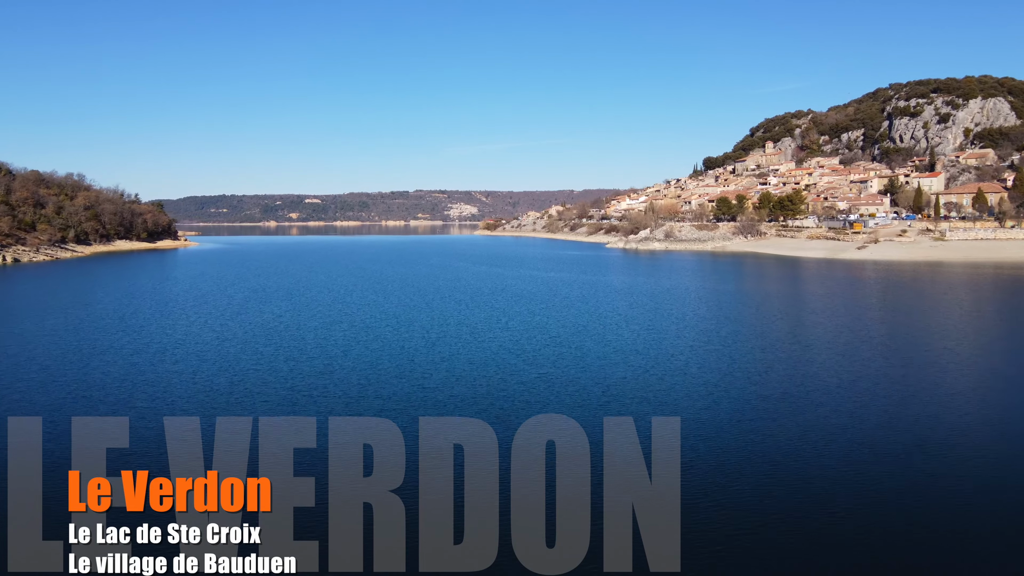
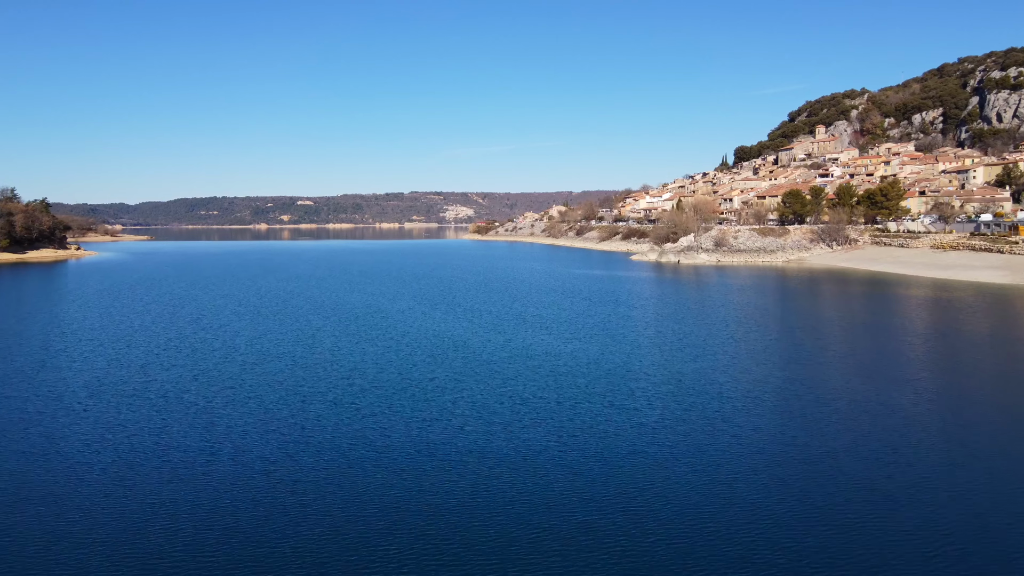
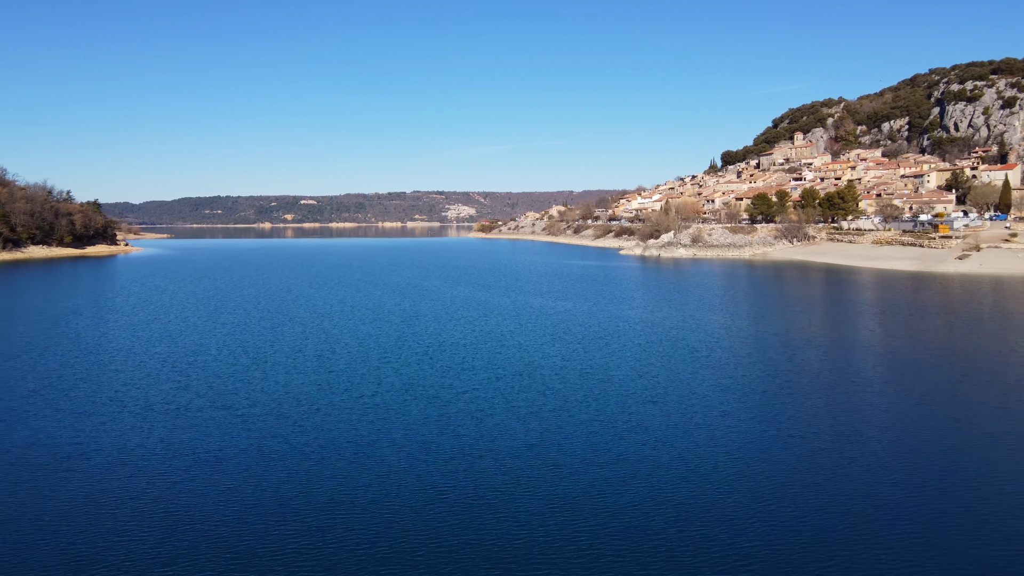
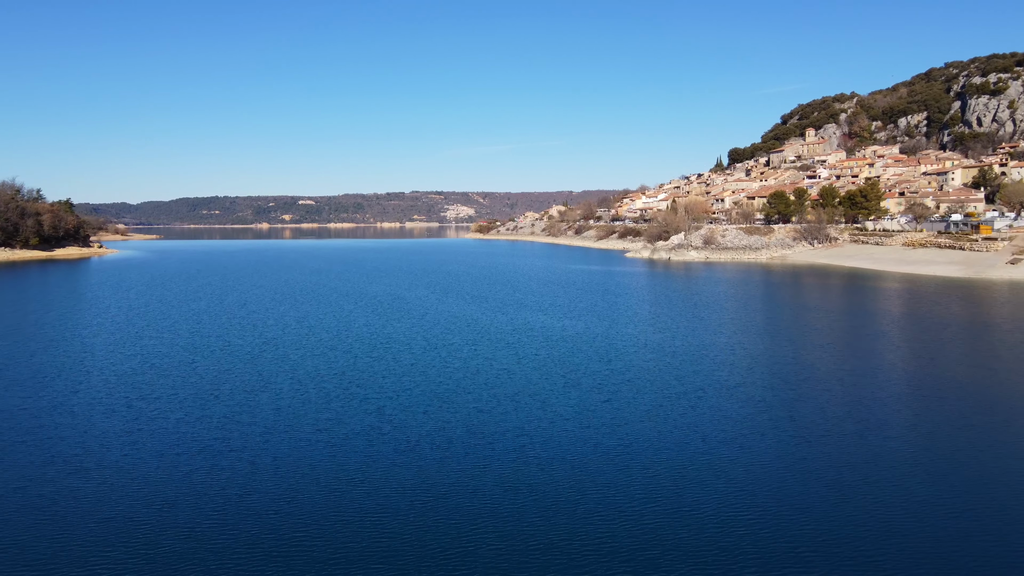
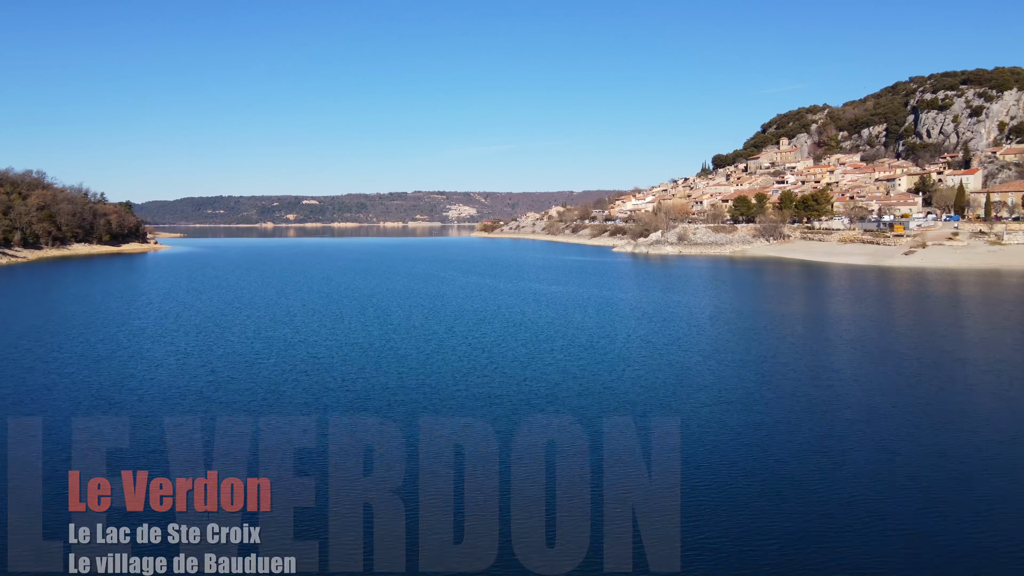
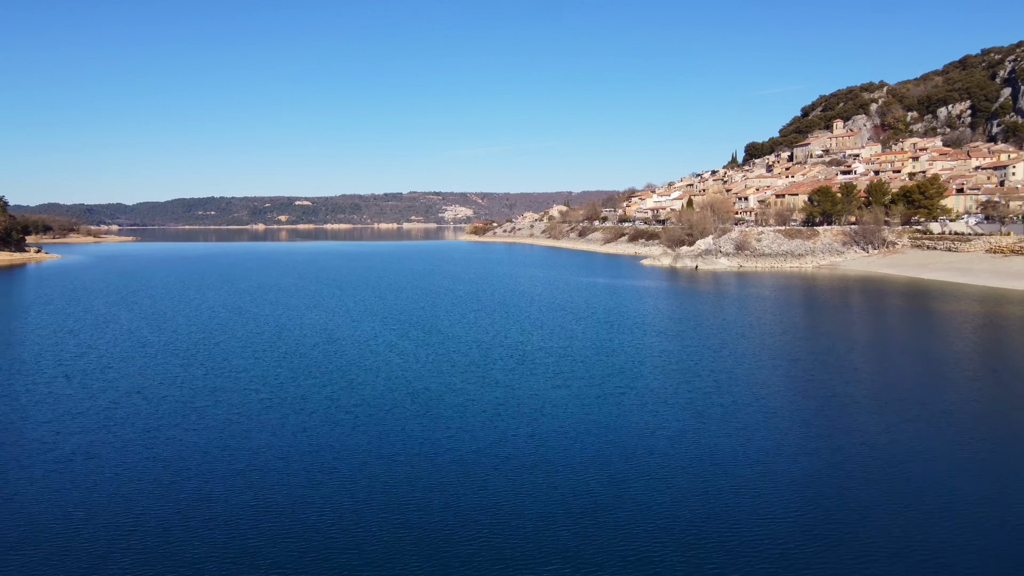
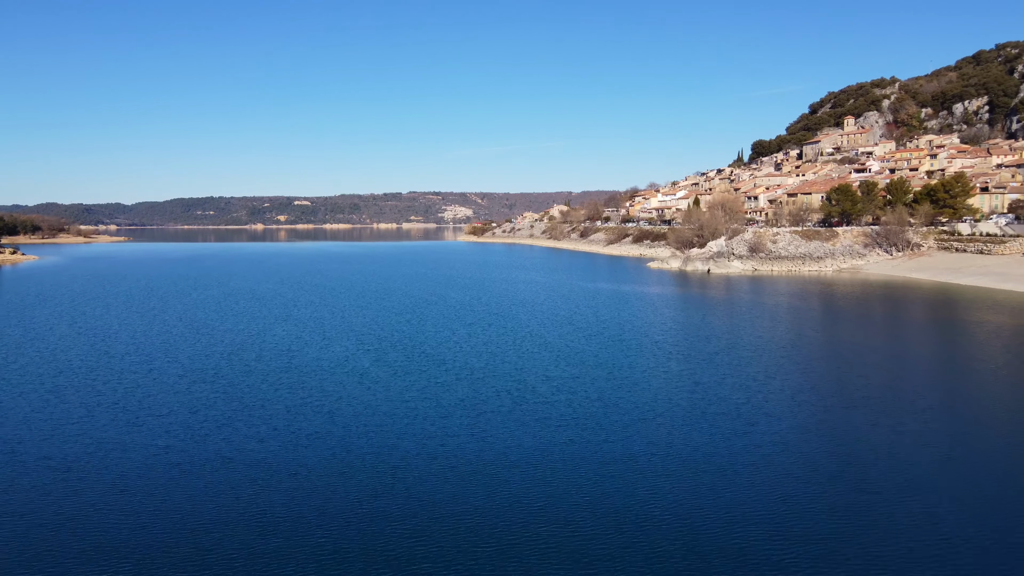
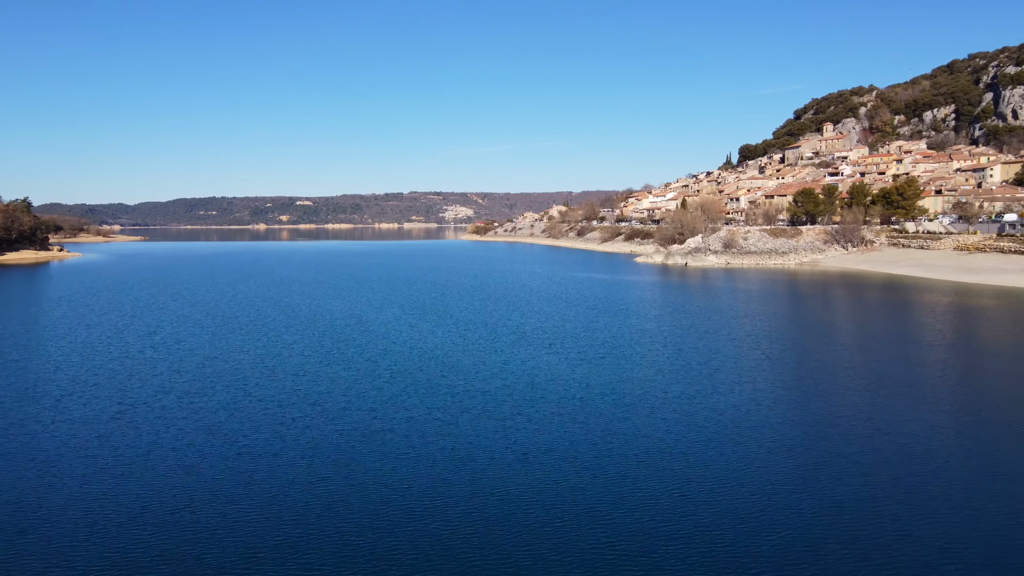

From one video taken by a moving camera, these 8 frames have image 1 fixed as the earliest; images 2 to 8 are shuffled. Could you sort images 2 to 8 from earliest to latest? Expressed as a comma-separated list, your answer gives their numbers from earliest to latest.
5, 3, 4, 2, 8, 6, 7
